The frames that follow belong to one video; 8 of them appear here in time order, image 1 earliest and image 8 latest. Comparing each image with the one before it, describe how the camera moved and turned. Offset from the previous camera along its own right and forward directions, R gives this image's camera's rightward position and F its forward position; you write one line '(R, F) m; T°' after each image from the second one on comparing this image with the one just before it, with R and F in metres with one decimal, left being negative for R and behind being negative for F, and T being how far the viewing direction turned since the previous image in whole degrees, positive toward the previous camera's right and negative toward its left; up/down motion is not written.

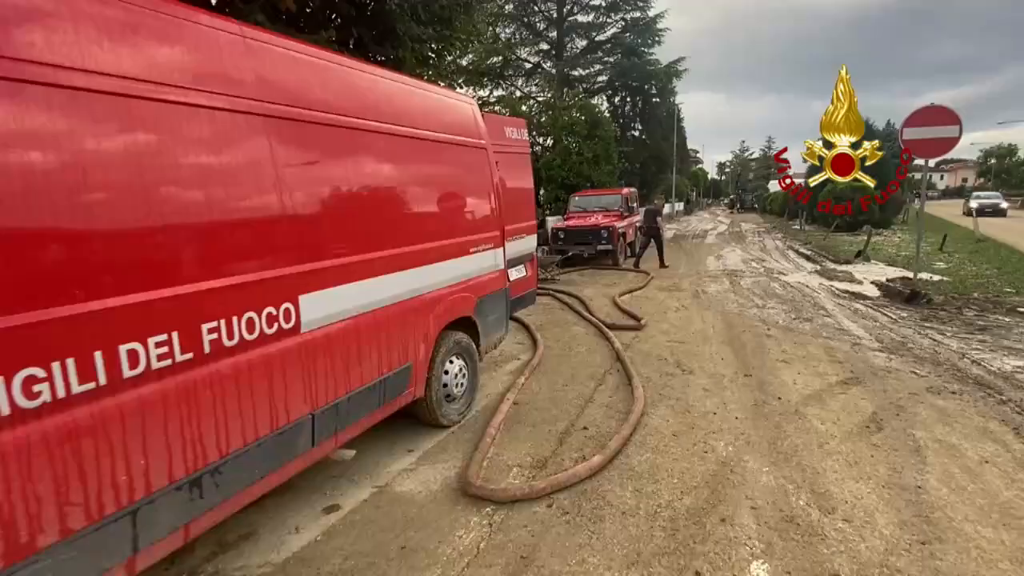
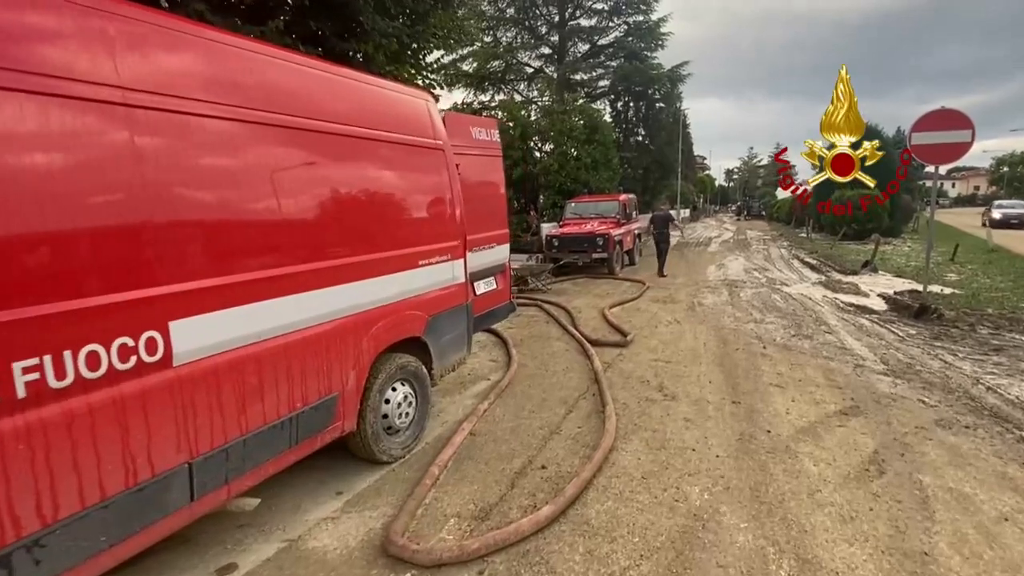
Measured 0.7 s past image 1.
(+0.4, +0.5) m; -1°
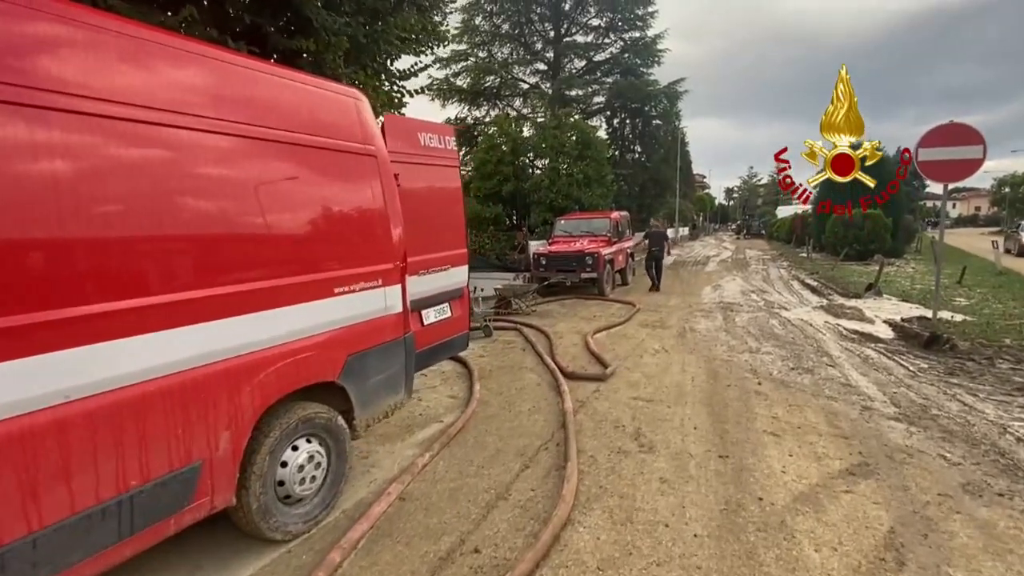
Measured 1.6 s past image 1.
(+0.4, +0.7) m; 0°
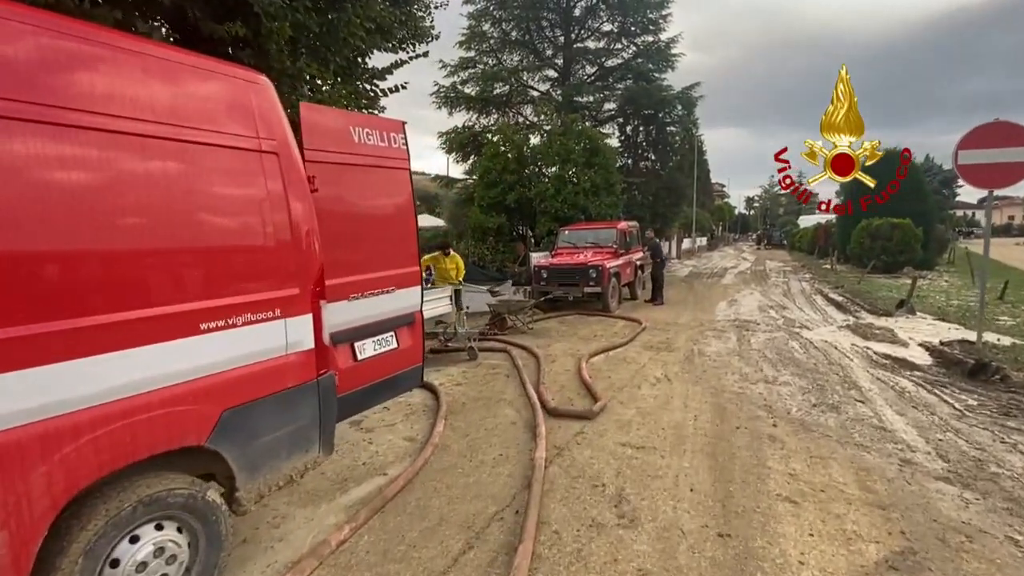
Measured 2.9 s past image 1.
(+0.5, +0.8) m; -2°
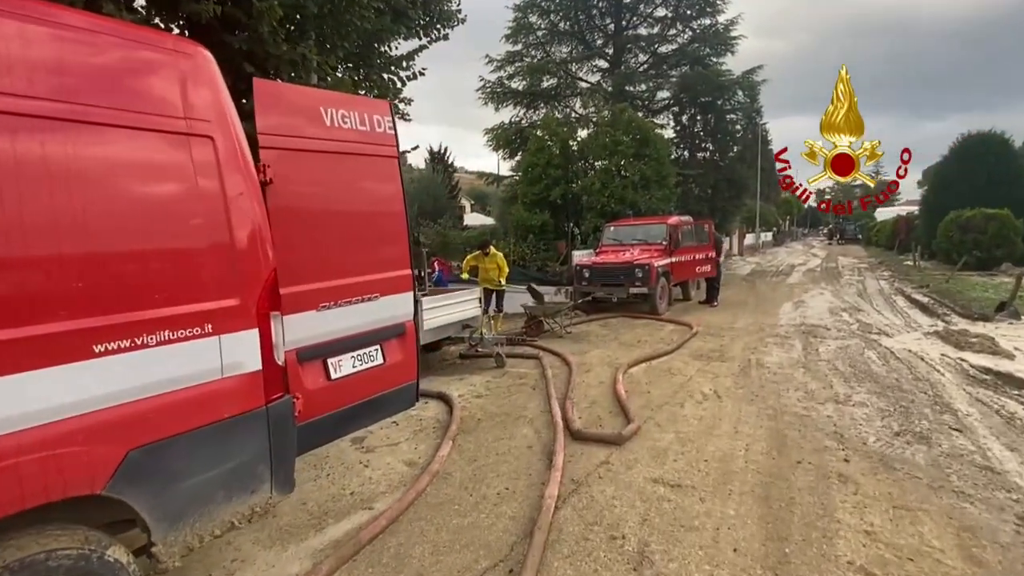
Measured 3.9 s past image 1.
(+0.3, +0.7) m; -6°
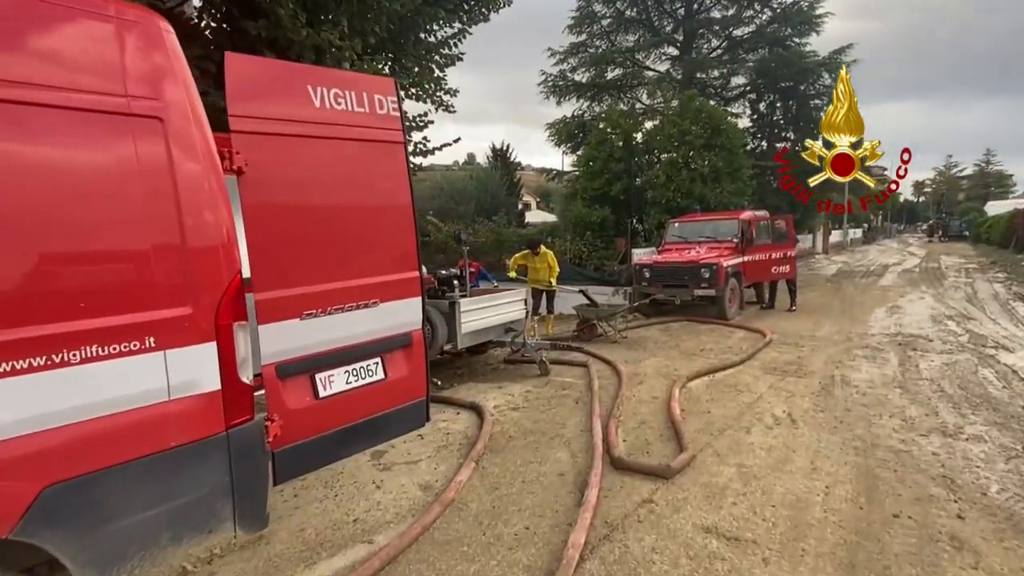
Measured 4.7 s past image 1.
(+0.3, +0.6) m; -7°
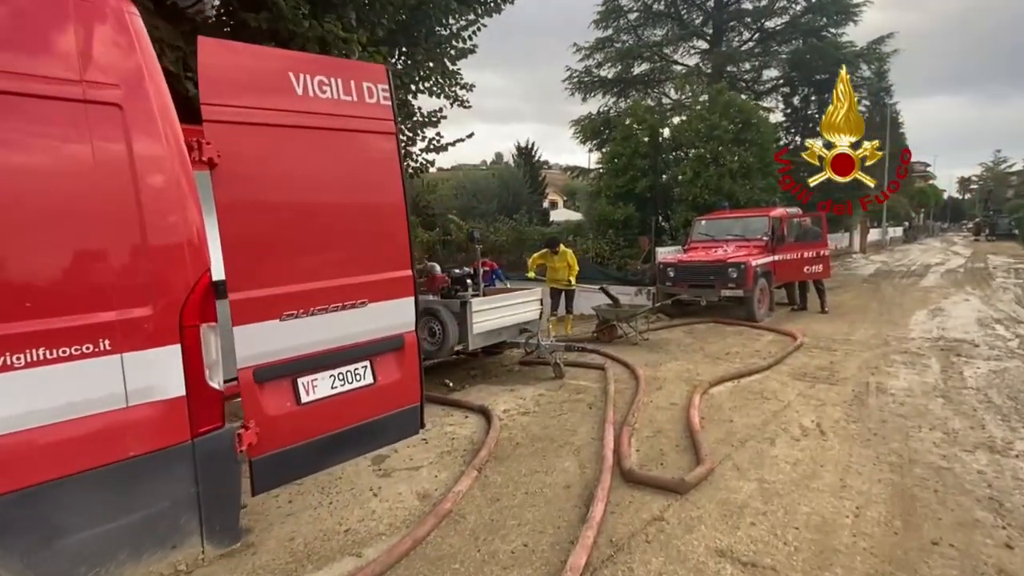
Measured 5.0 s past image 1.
(+0.2, +0.2) m; -3°
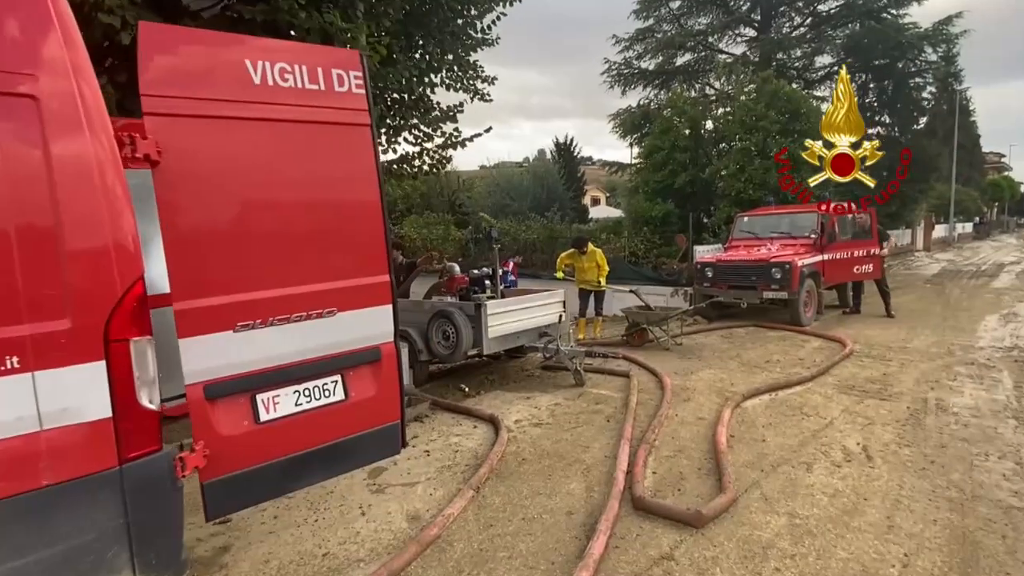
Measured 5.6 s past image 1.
(+0.3, +0.3) m; -5°
